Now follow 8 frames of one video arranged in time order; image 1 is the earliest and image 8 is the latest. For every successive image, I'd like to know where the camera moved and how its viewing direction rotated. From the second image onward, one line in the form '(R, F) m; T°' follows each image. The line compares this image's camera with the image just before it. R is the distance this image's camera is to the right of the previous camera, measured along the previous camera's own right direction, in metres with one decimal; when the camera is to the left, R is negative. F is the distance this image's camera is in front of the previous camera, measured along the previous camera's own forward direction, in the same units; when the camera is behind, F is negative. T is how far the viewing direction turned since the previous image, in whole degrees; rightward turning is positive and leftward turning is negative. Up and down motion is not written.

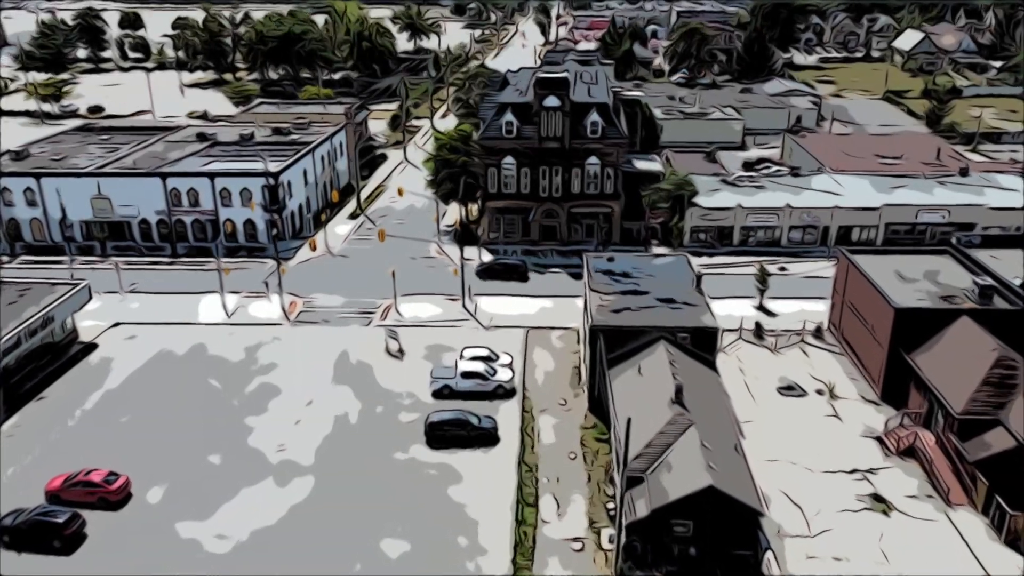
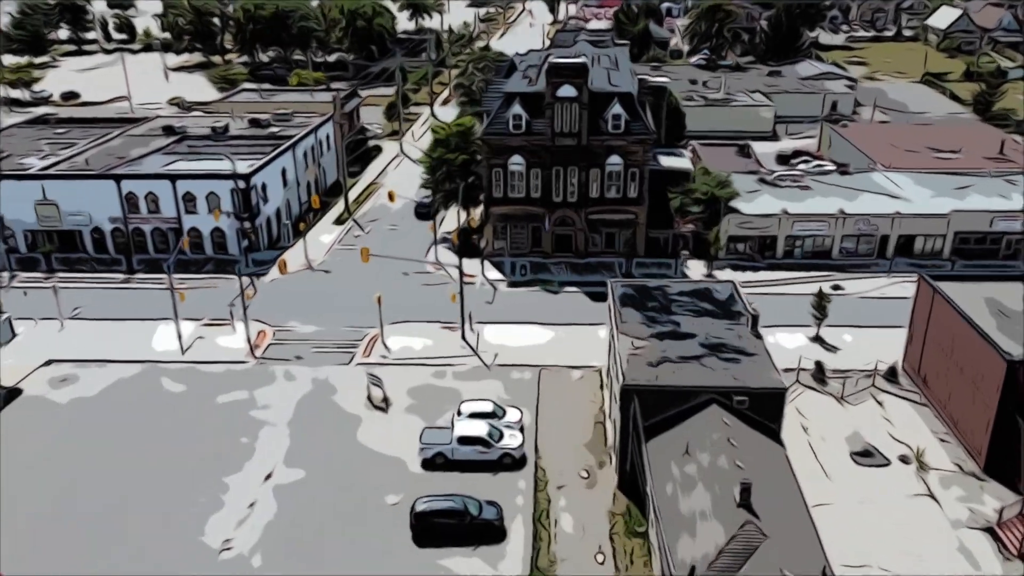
(-0.1, +9.6) m; 0°
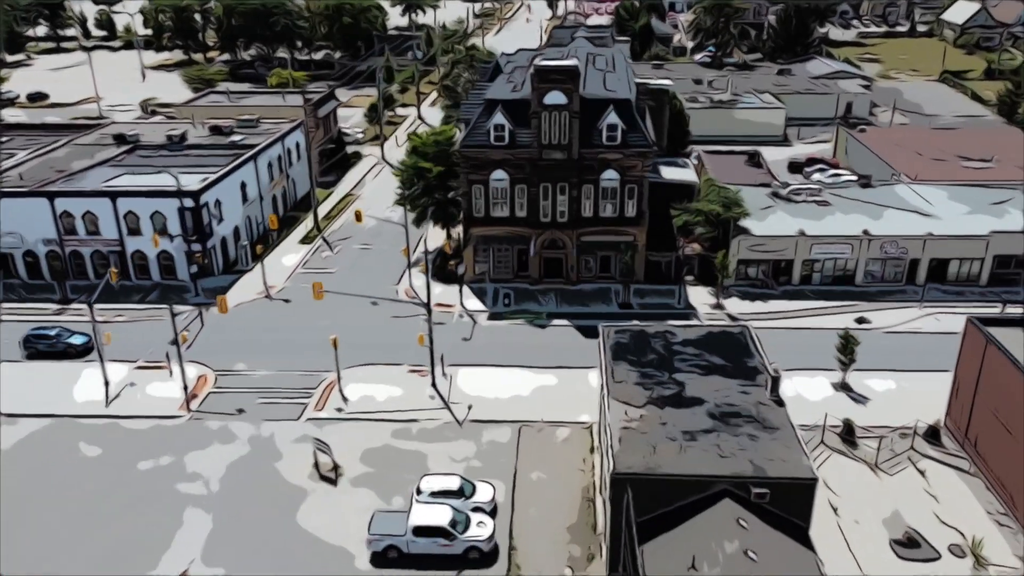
(+1.3, +6.8) m; 0°
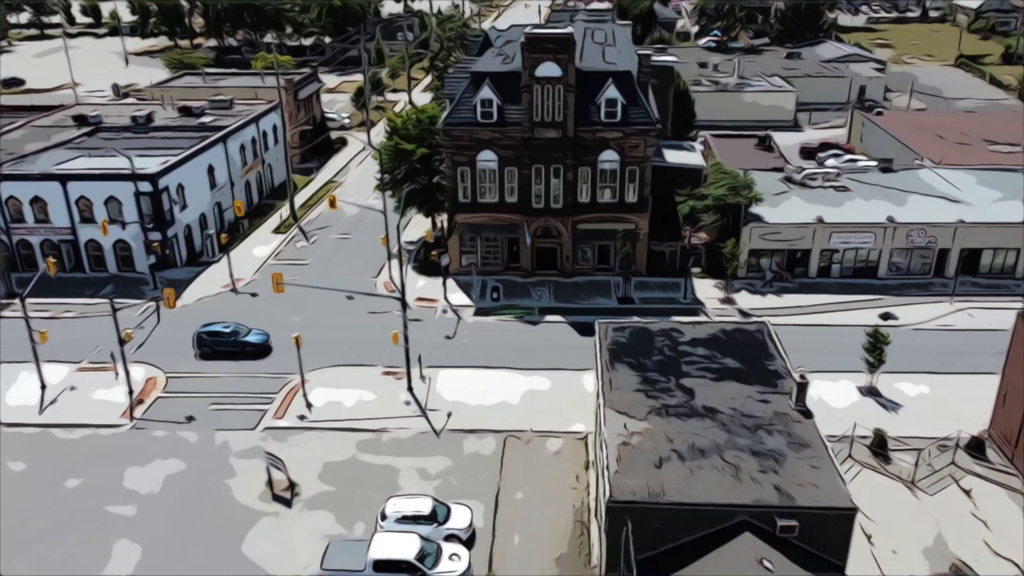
(+0.7, +4.8) m; 0°
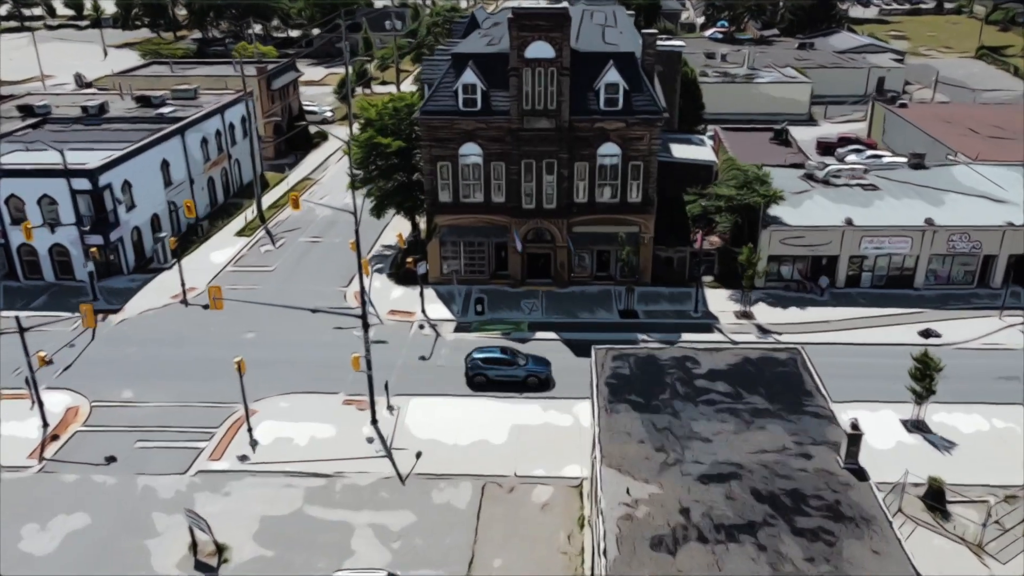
(+0.8, +5.9) m; 0°
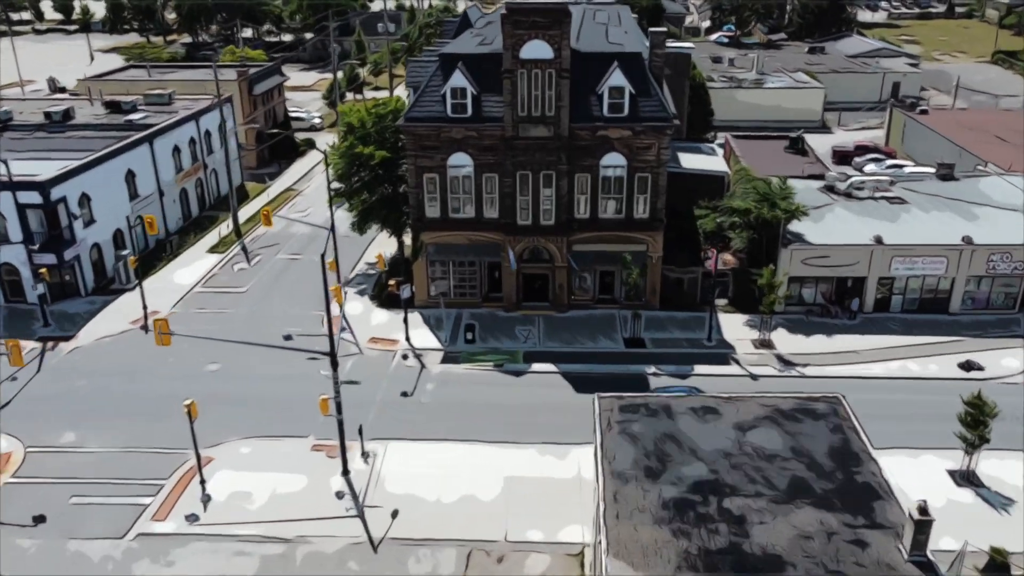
(+0.3, +4.1) m; 0°
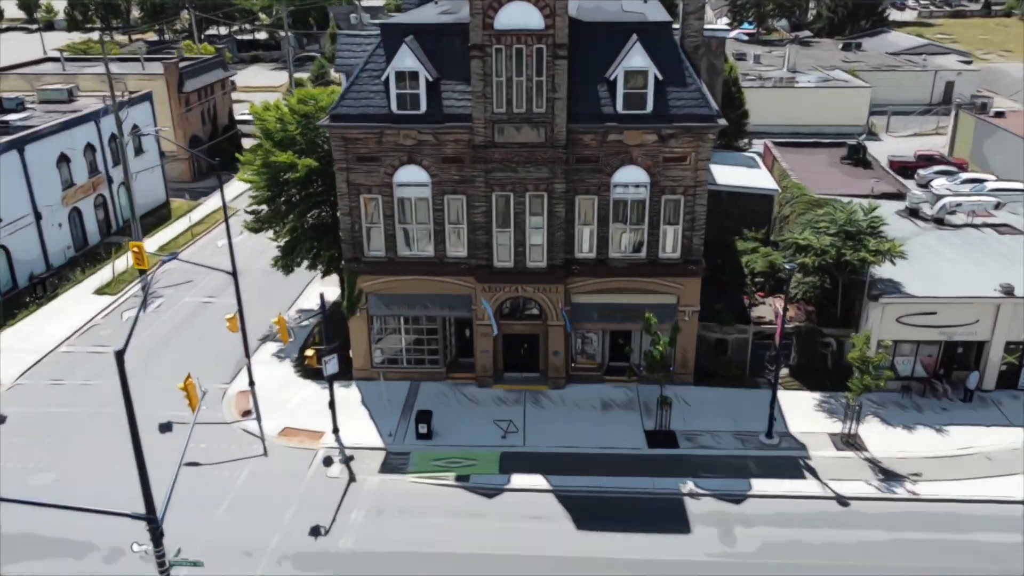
(+0.9, +11.5) m; 0°
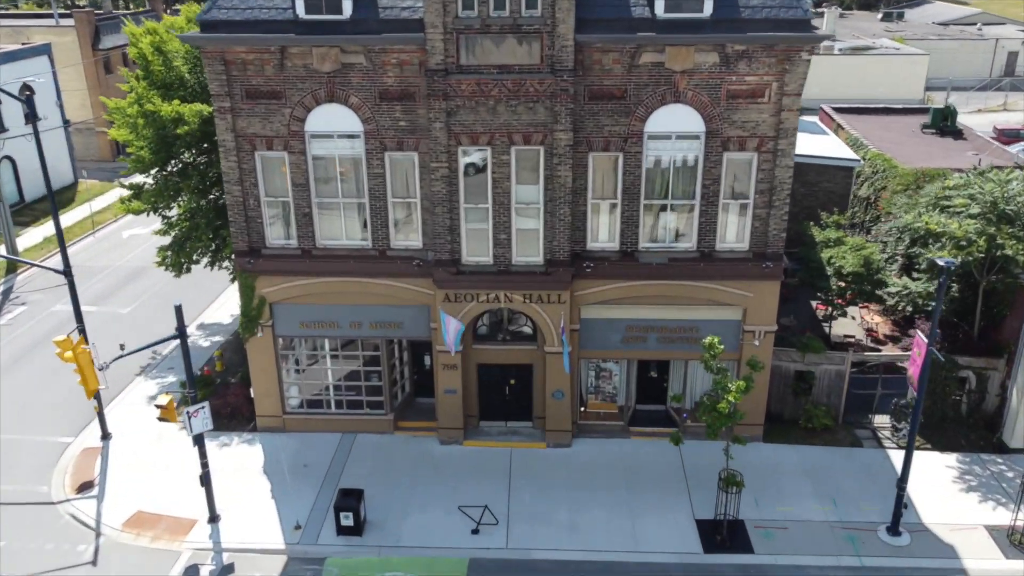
(+0.5, +9.7) m; 0°
